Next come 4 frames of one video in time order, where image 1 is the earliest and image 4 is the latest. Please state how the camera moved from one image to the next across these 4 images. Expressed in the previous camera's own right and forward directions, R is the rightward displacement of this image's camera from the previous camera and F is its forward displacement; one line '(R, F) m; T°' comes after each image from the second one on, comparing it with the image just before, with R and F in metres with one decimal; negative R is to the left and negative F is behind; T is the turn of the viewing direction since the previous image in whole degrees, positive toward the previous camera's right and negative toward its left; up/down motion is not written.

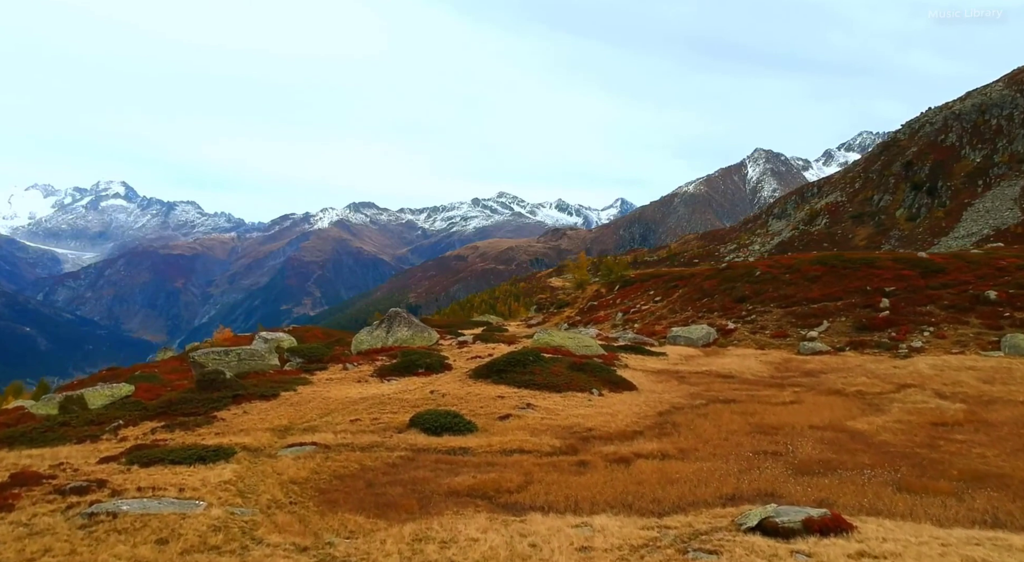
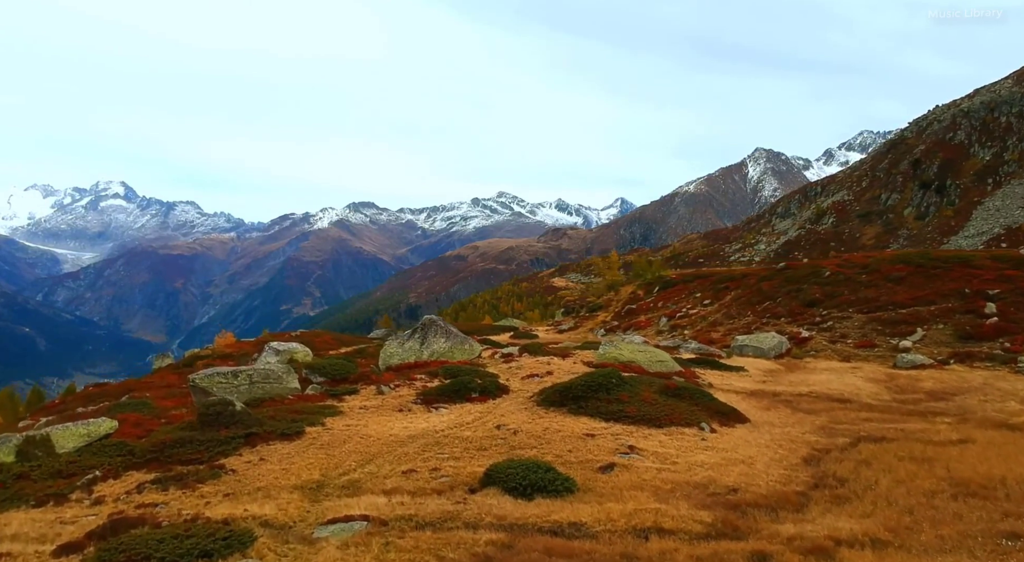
(-3.9, +9.5) m; 0°
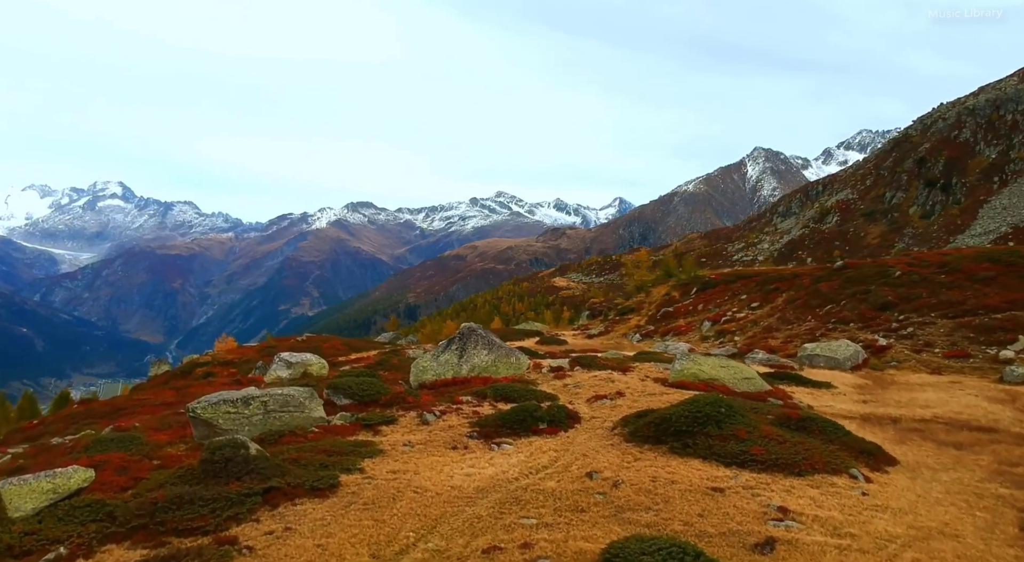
(-3.3, +7.9) m; 0°
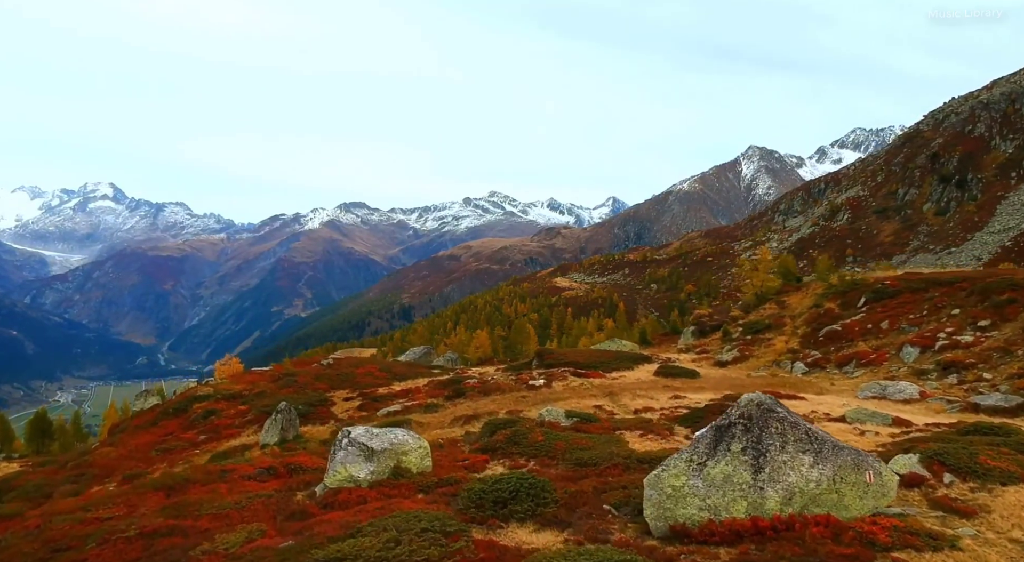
(-10.4, +24.4) m; +1°
